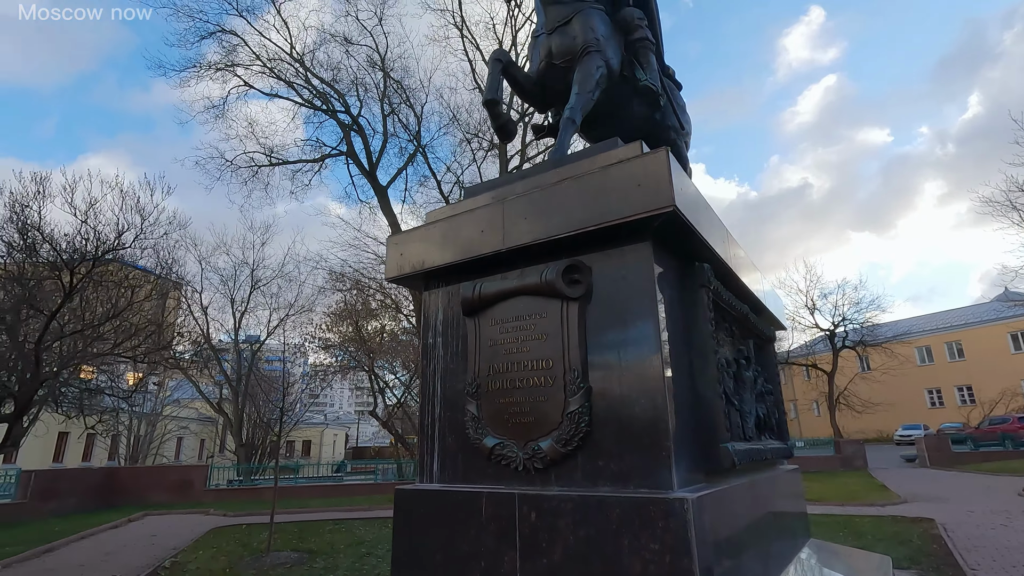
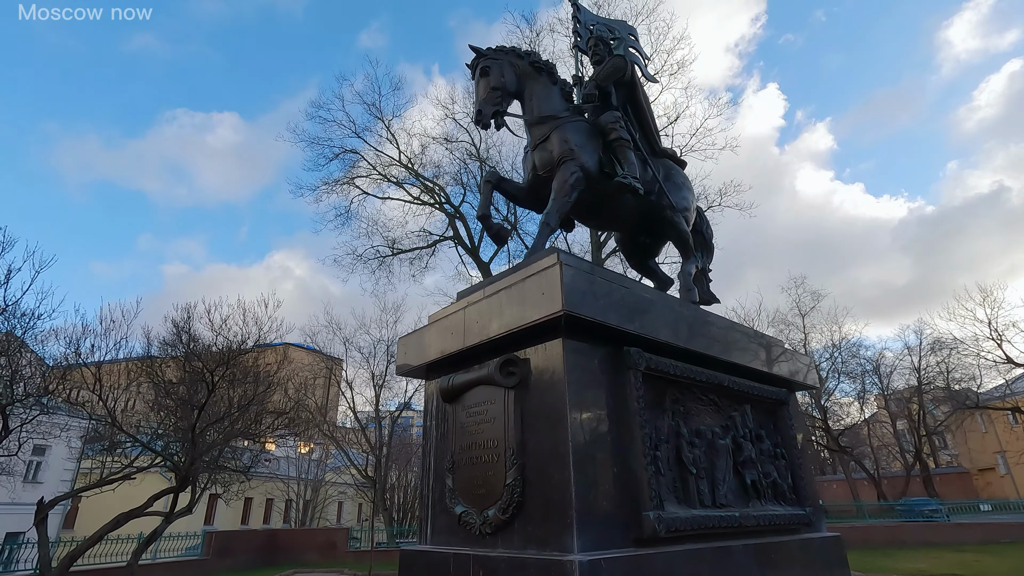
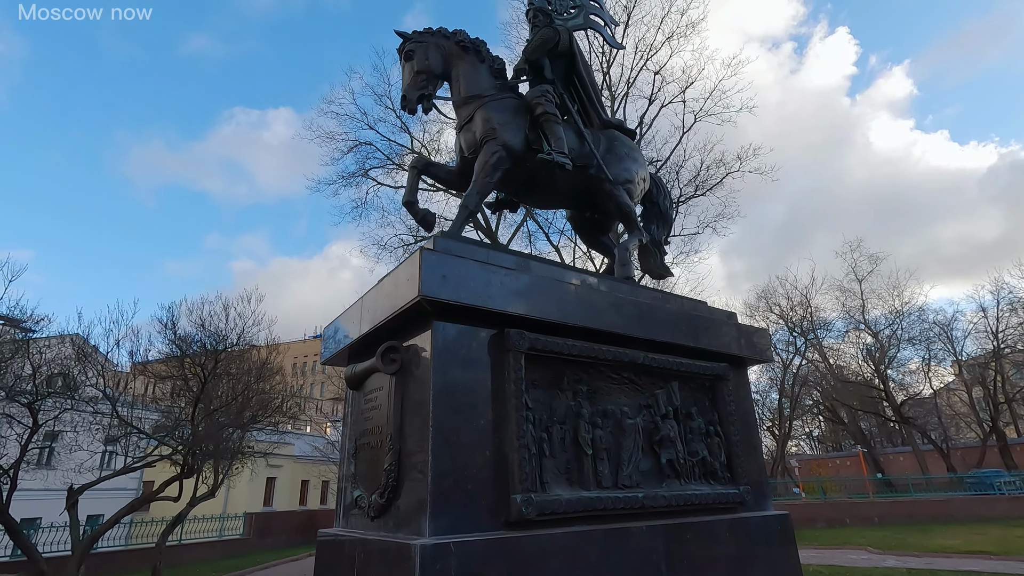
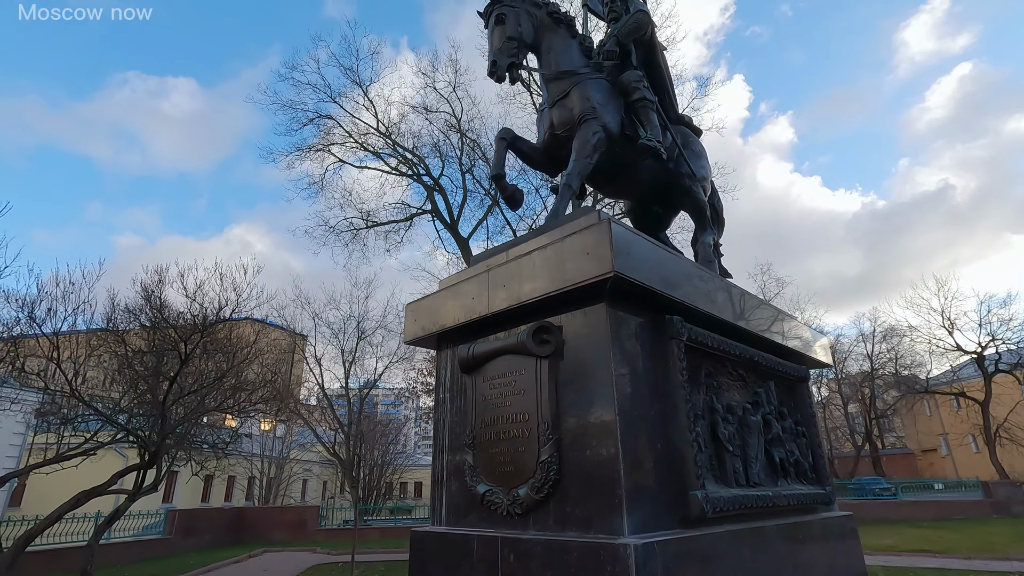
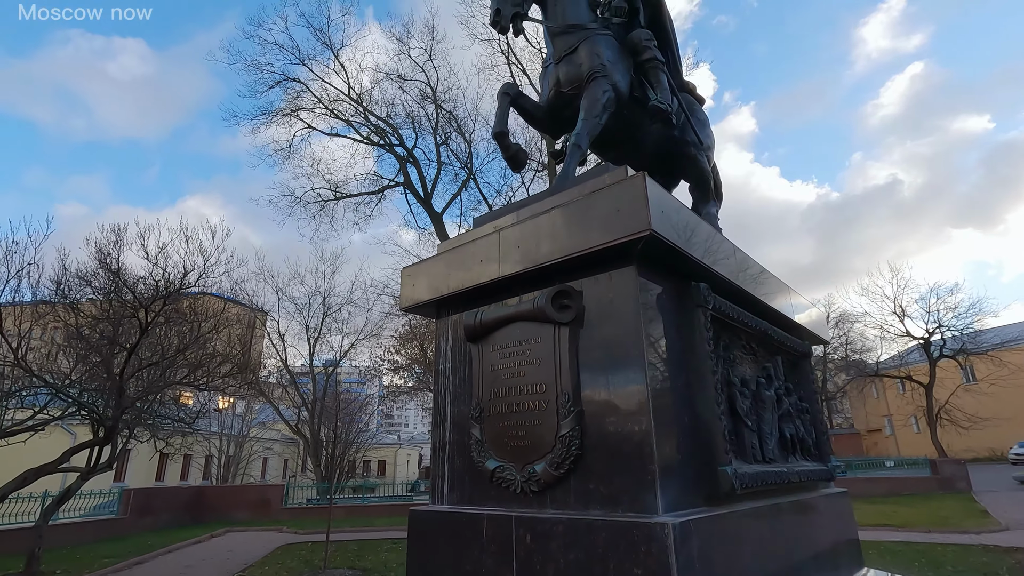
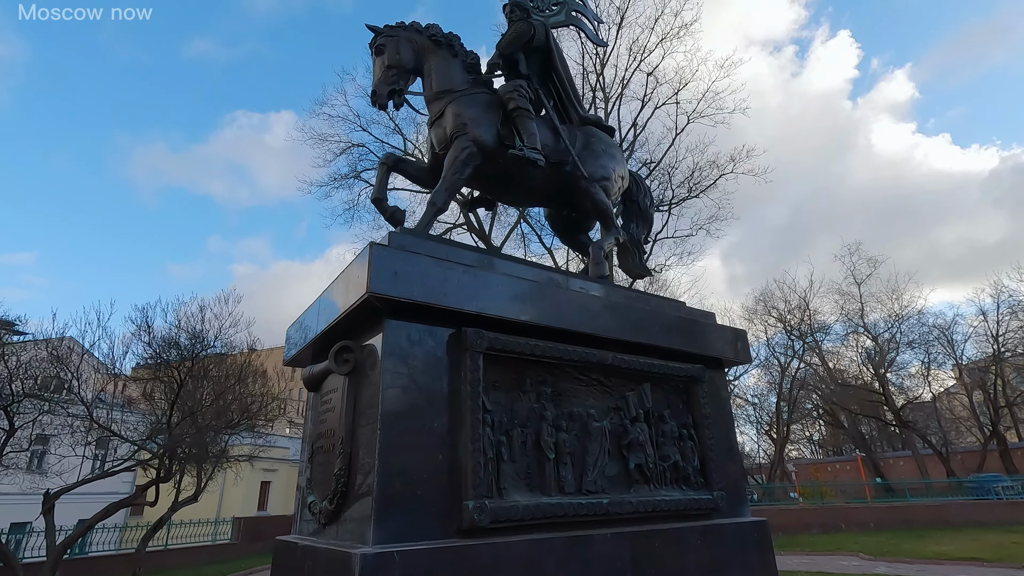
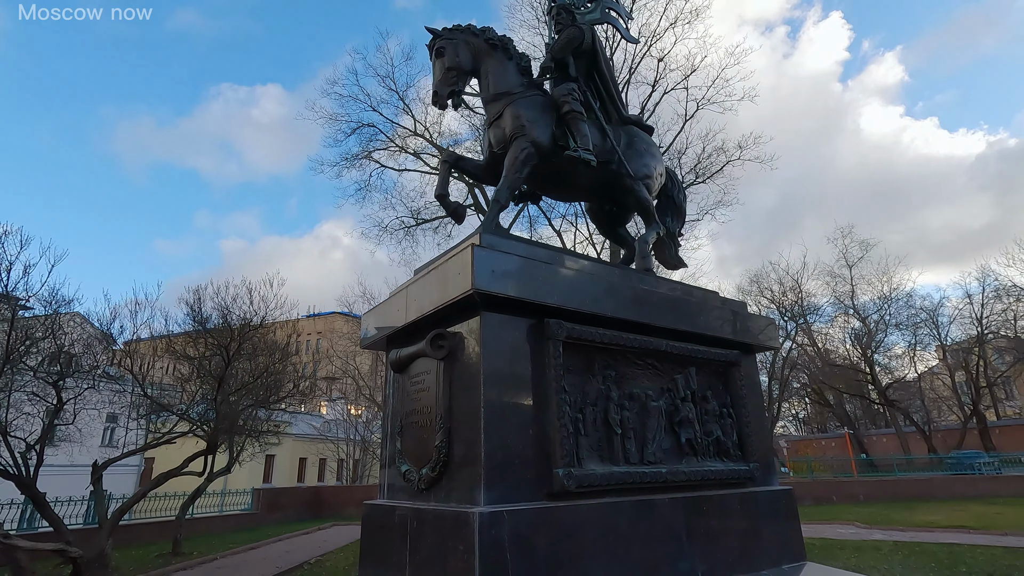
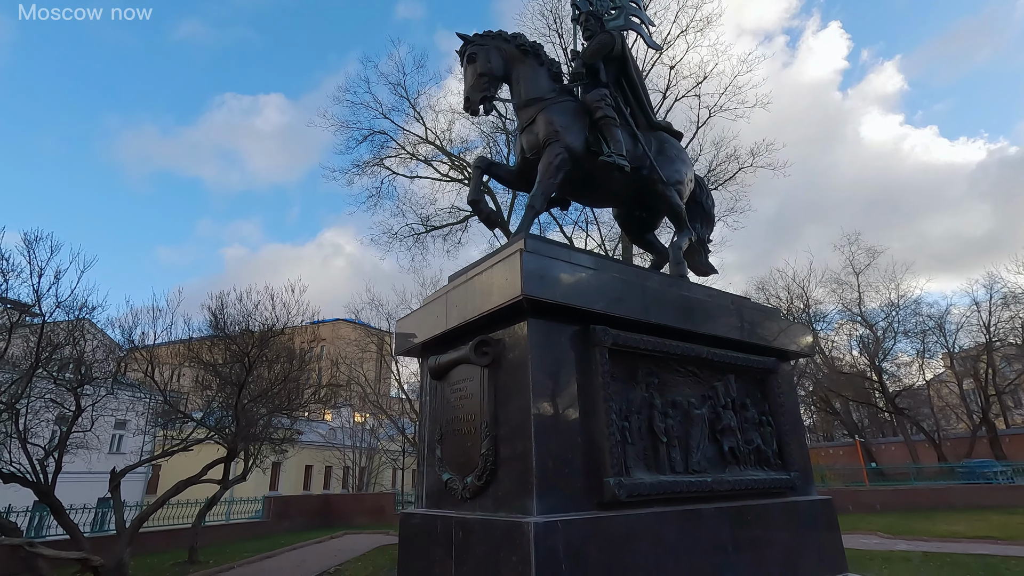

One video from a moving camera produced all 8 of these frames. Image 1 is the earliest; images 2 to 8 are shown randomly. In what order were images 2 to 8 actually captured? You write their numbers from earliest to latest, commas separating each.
5, 4, 2, 8, 7, 3, 6
